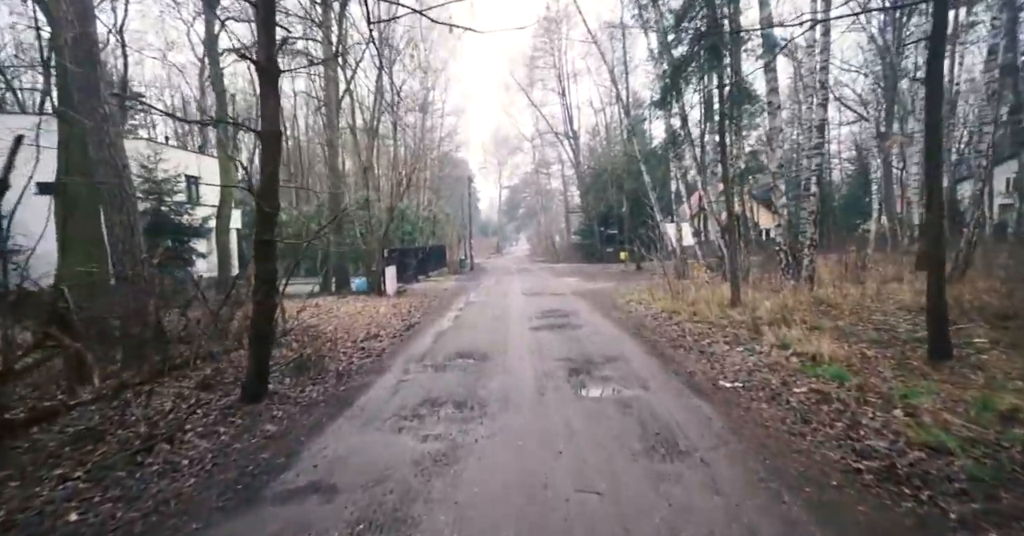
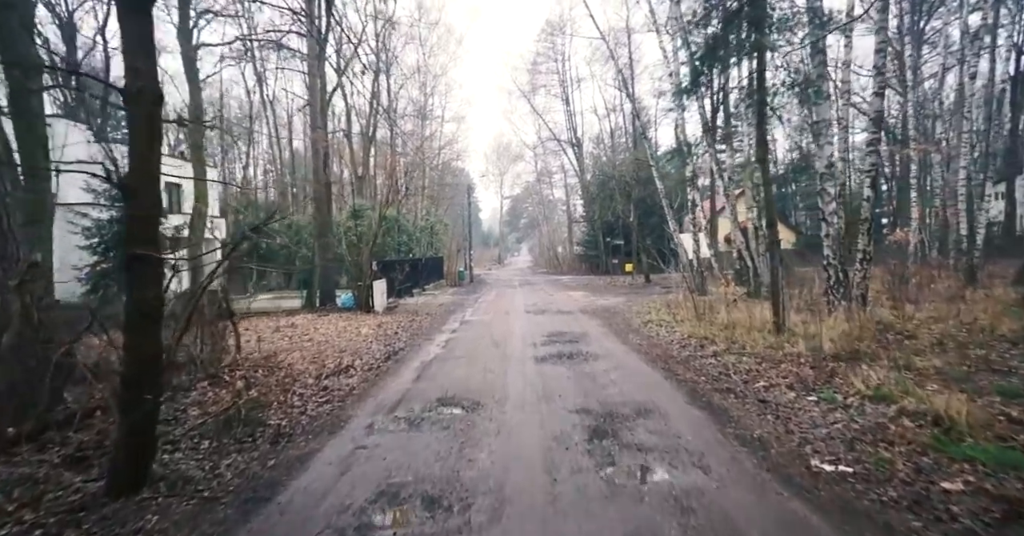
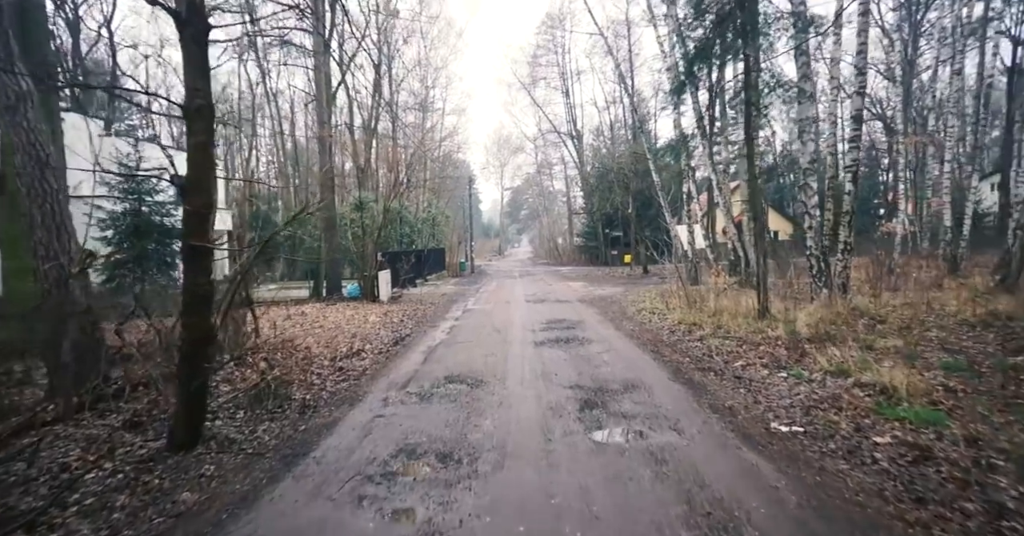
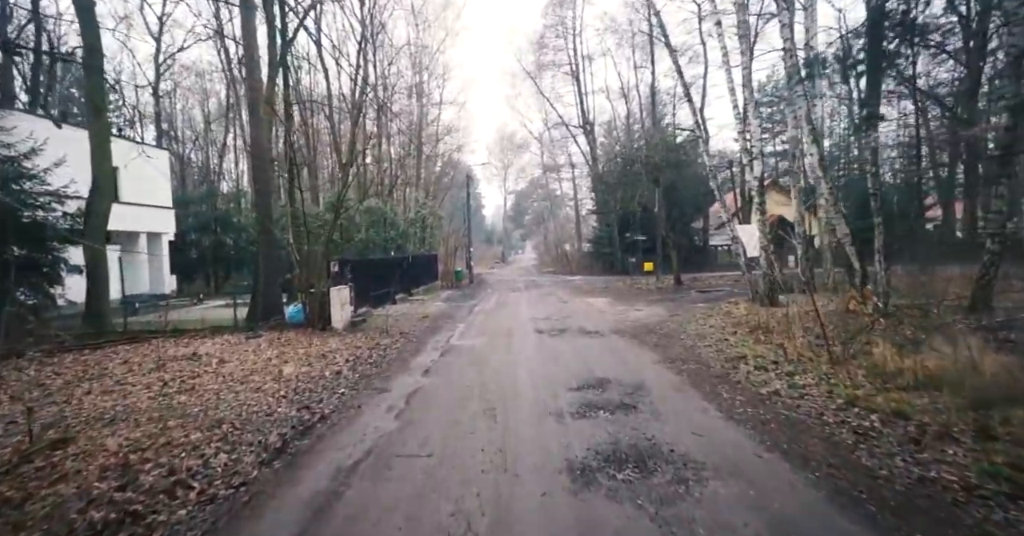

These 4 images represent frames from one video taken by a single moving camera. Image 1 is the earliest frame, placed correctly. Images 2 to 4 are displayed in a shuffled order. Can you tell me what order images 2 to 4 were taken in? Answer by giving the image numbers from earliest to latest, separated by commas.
3, 2, 4
